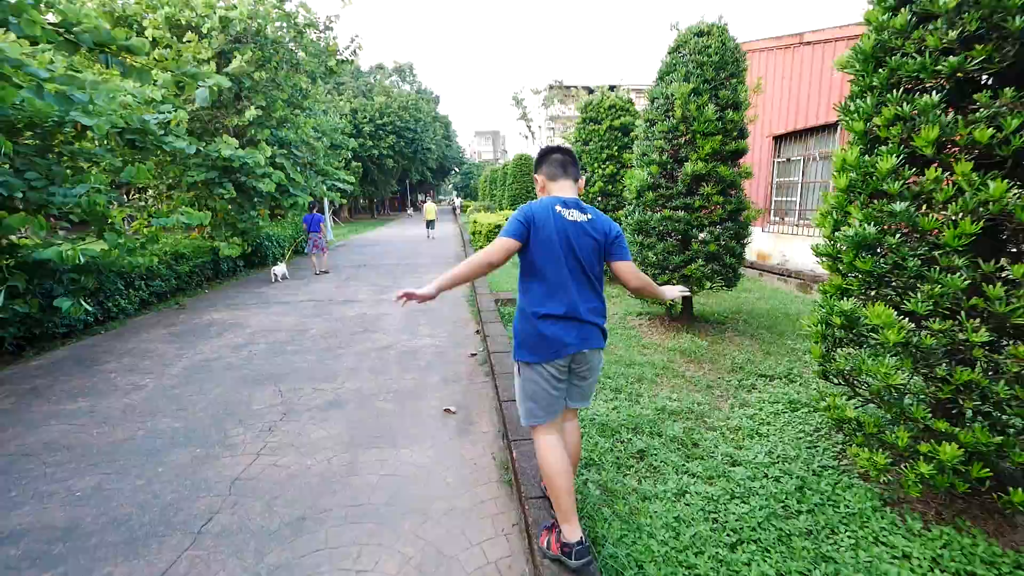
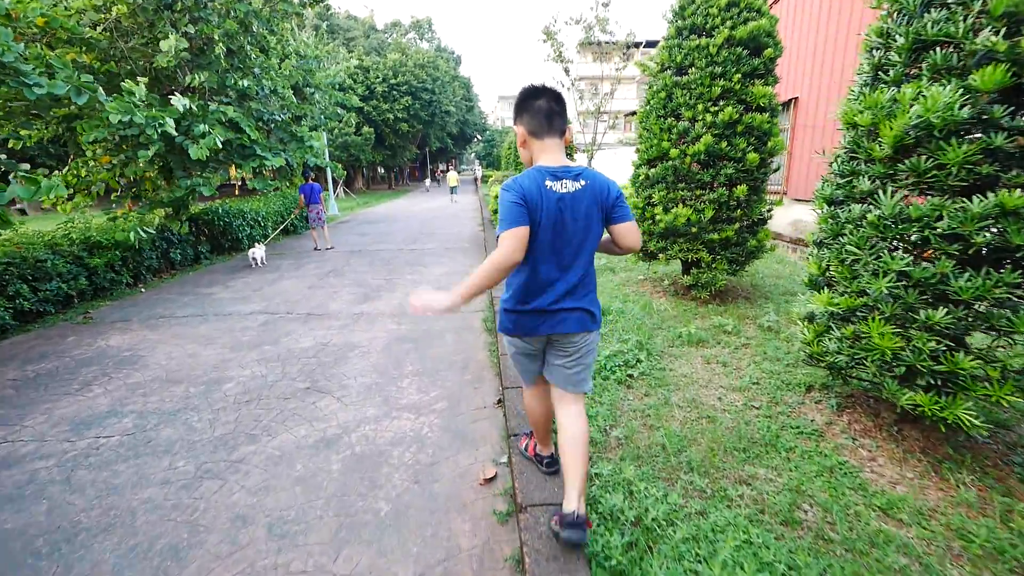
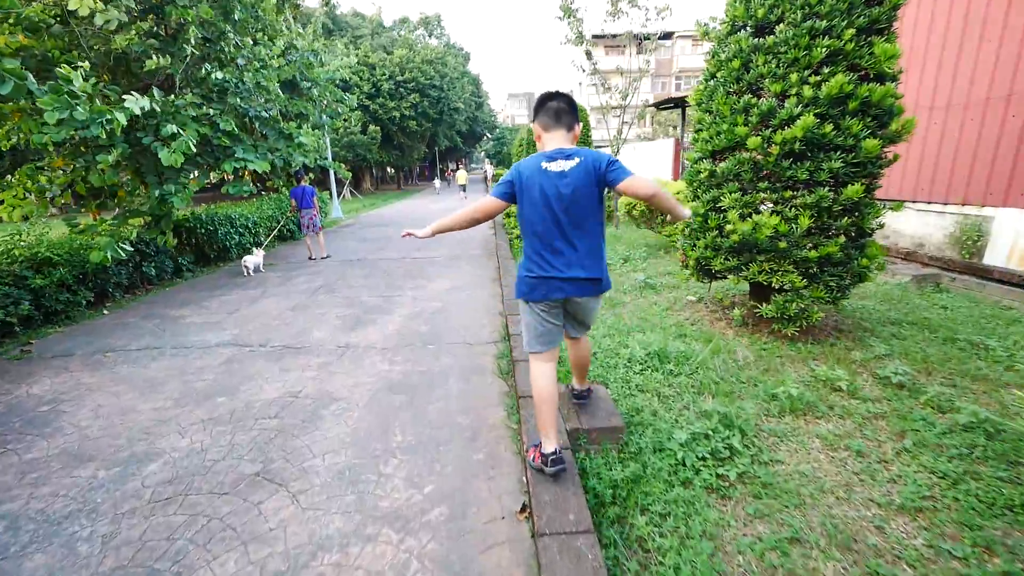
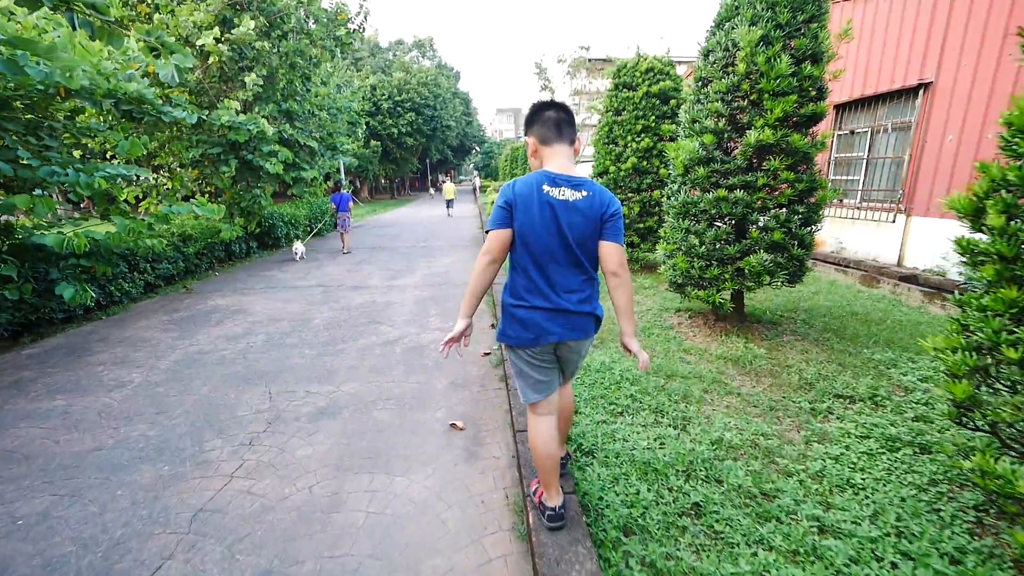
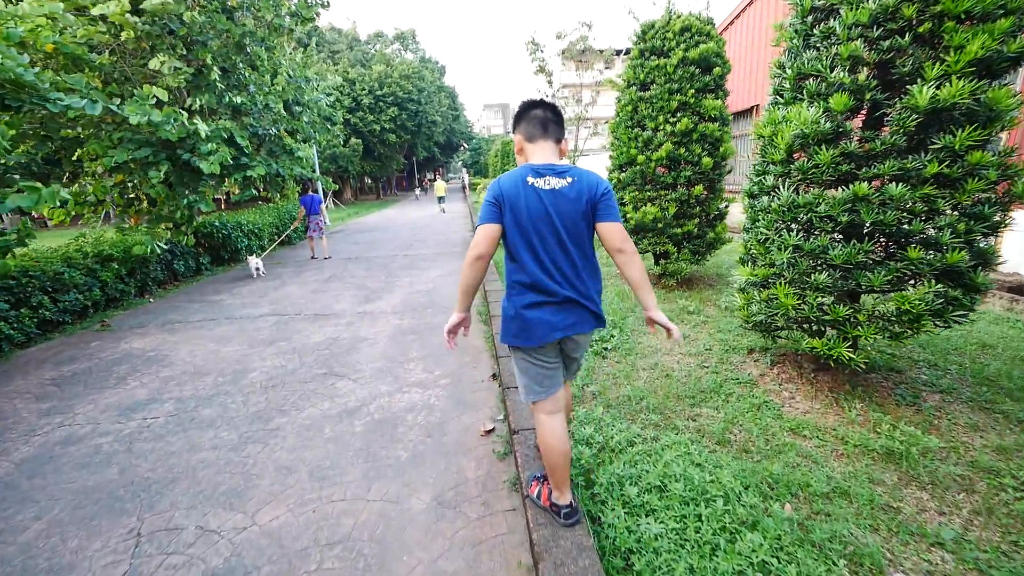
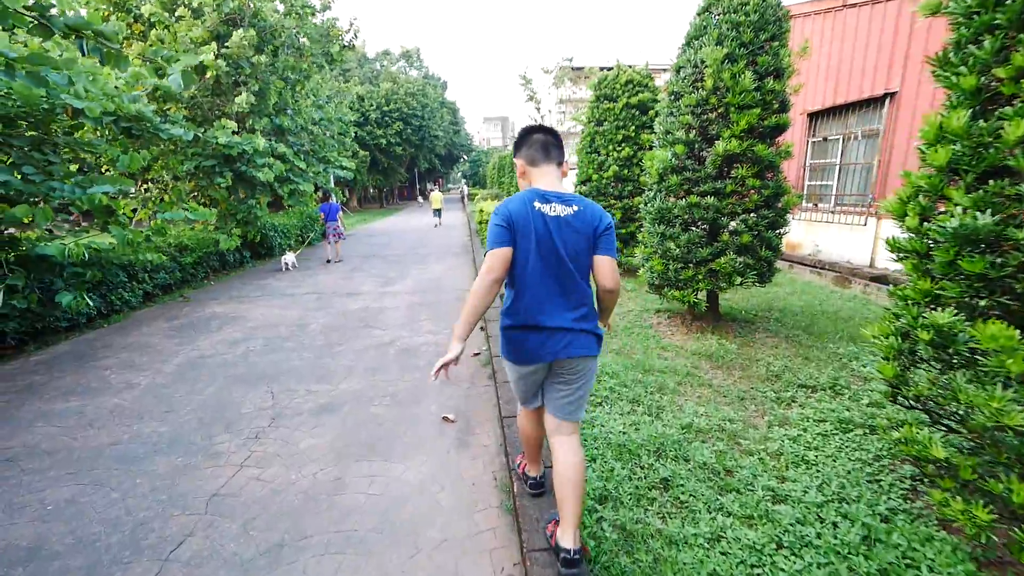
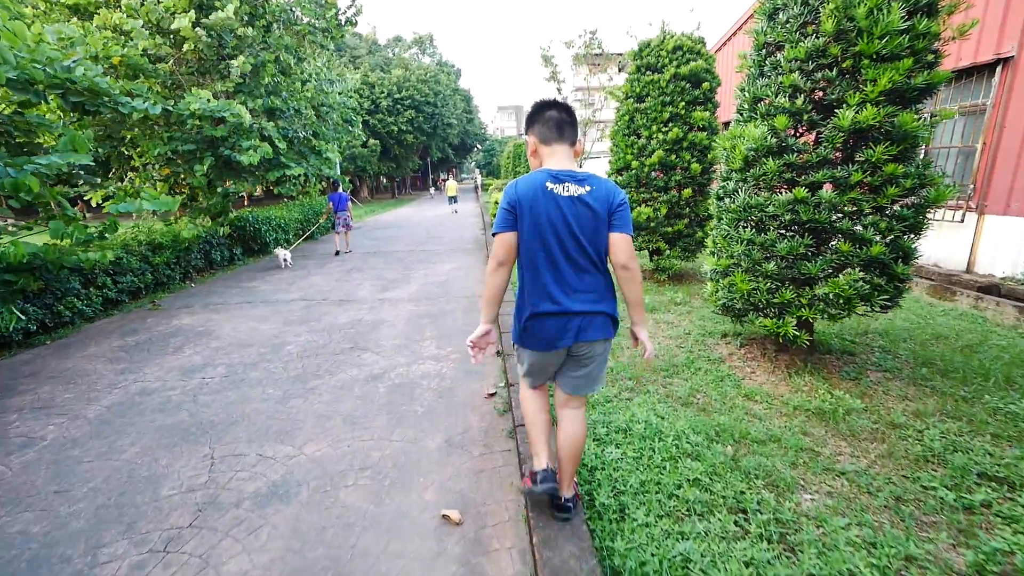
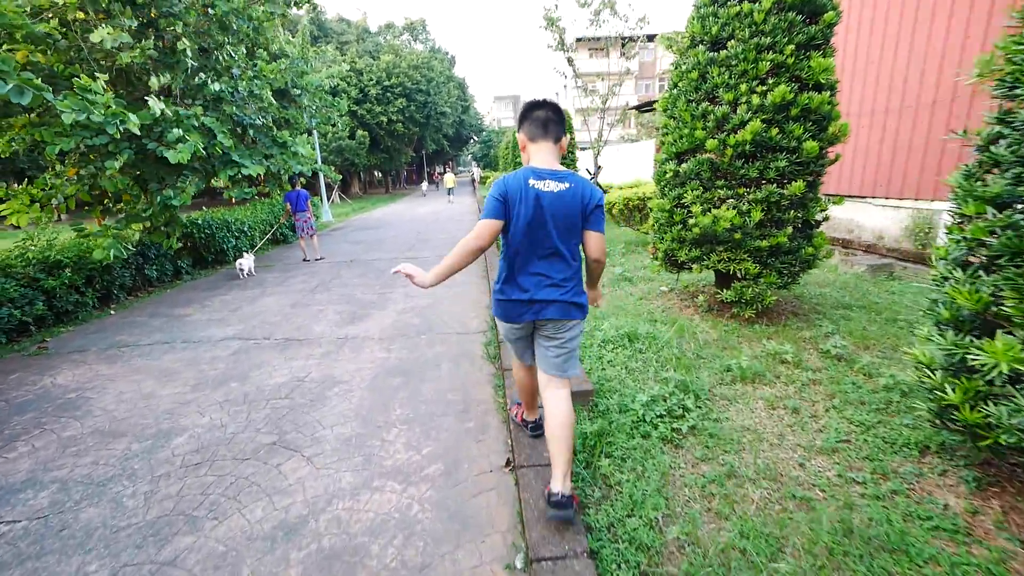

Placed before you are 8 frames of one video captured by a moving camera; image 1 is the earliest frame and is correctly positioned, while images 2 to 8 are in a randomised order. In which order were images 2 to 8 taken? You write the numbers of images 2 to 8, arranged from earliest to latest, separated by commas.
6, 4, 7, 5, 2, 8, 3
